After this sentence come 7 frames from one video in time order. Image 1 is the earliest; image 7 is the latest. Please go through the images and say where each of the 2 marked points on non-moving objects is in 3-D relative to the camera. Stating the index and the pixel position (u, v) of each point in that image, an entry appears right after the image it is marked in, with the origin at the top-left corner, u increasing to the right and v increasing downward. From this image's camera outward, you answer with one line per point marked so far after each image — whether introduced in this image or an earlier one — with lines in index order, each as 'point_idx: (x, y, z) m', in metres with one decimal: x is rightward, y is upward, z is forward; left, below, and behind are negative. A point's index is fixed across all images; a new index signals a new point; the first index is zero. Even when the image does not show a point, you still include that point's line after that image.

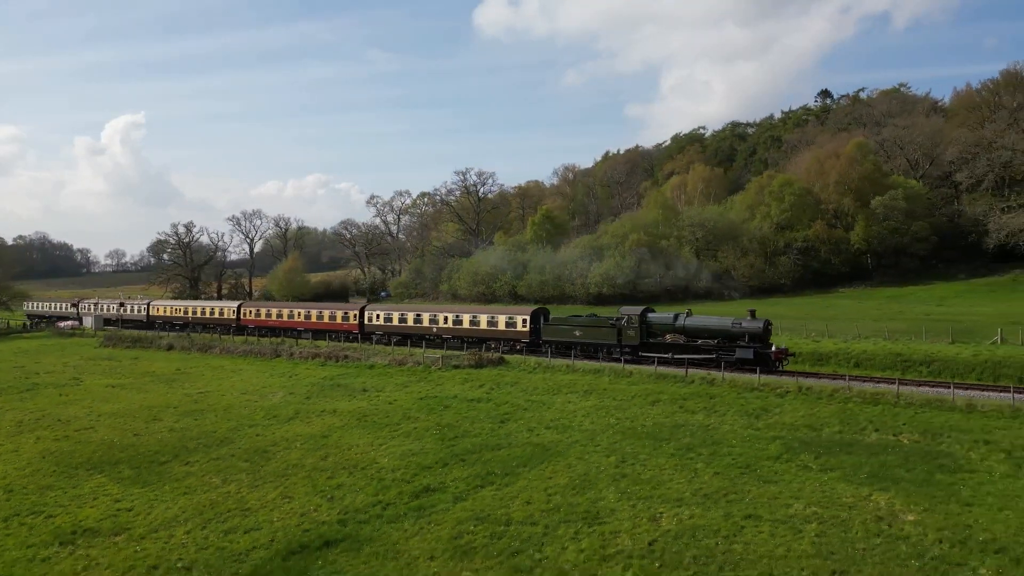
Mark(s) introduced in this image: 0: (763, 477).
0: (+7.0, -5.3, +18.9) m
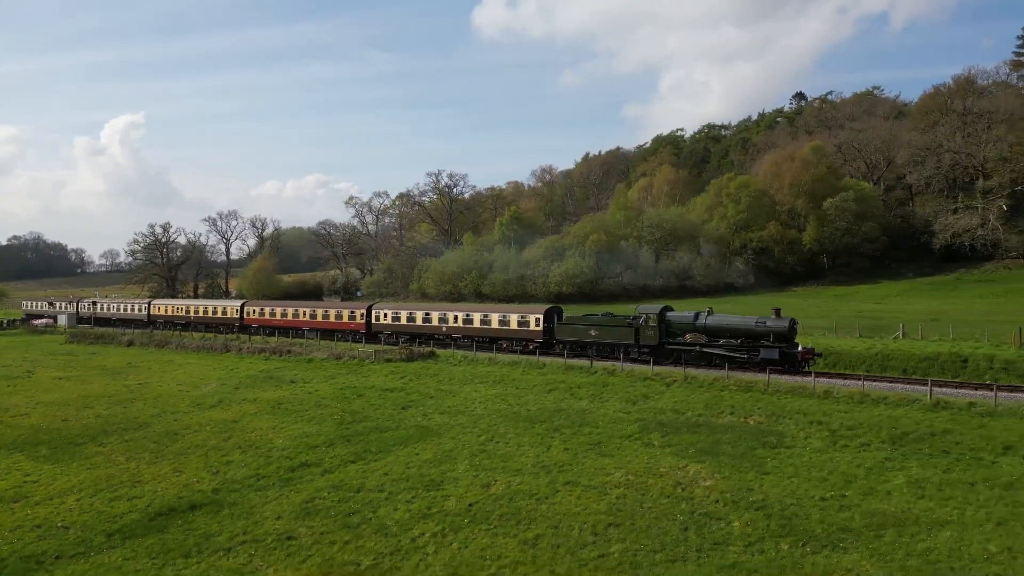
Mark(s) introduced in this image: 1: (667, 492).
0: (+2.9, -5.1, +21.1) m
1: (+4.0, -5.2, +17.5) m
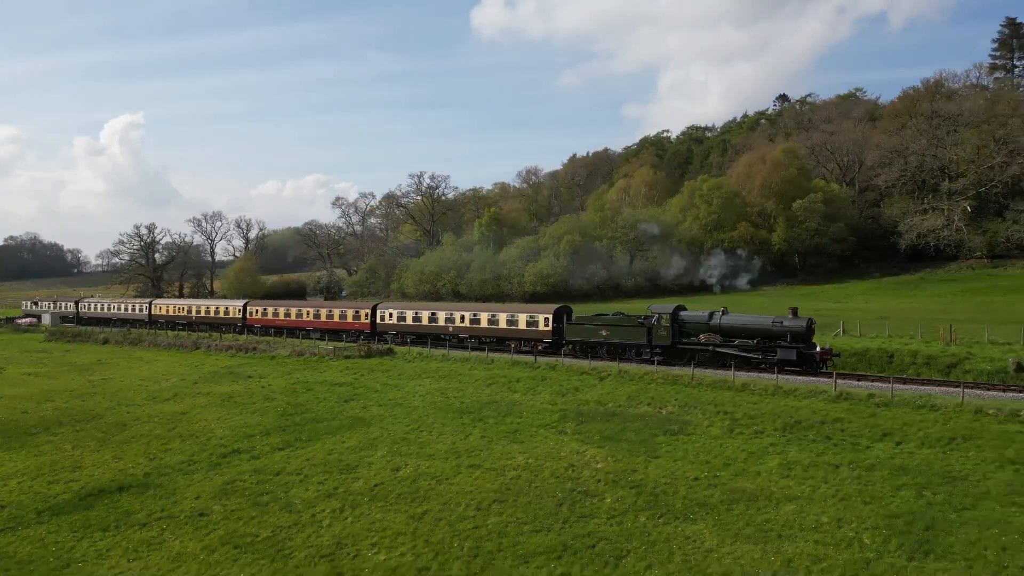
0: (+0.2, -5.0, +22.5) m
1: (+1.3, -5.2, +19.0) m
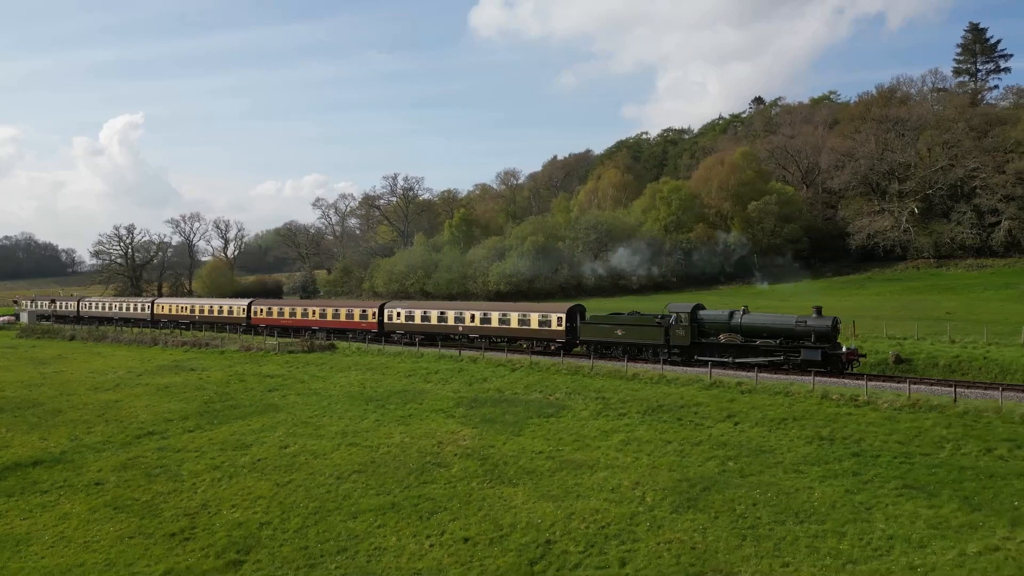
0: (-3.9, -4.9, +24.9) m
1: (-2.8, -5.1, +21.4) m
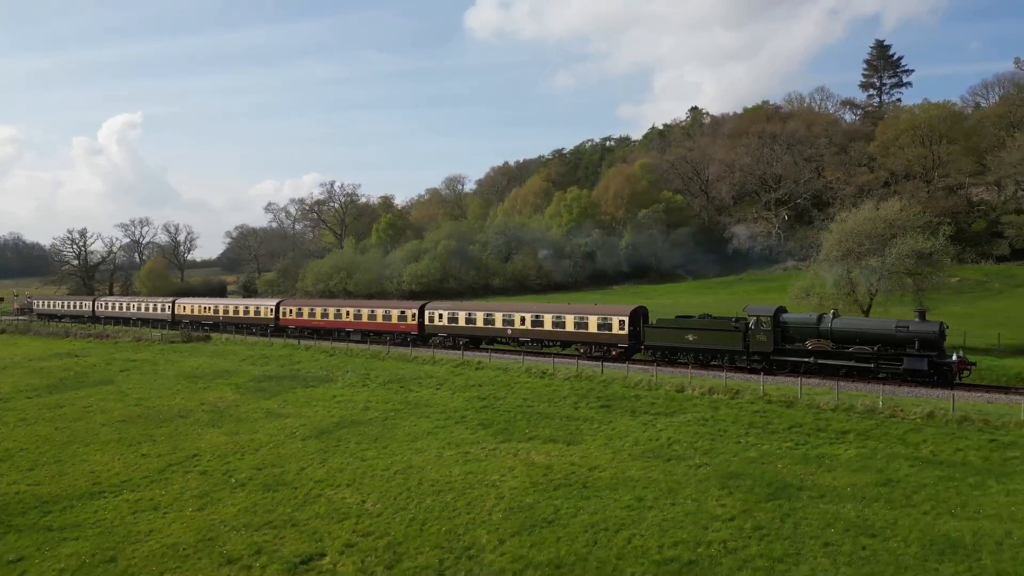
0: (-14.9, -4.9, +32.1) m
1: (-13.7, -5.0, +28.6) m
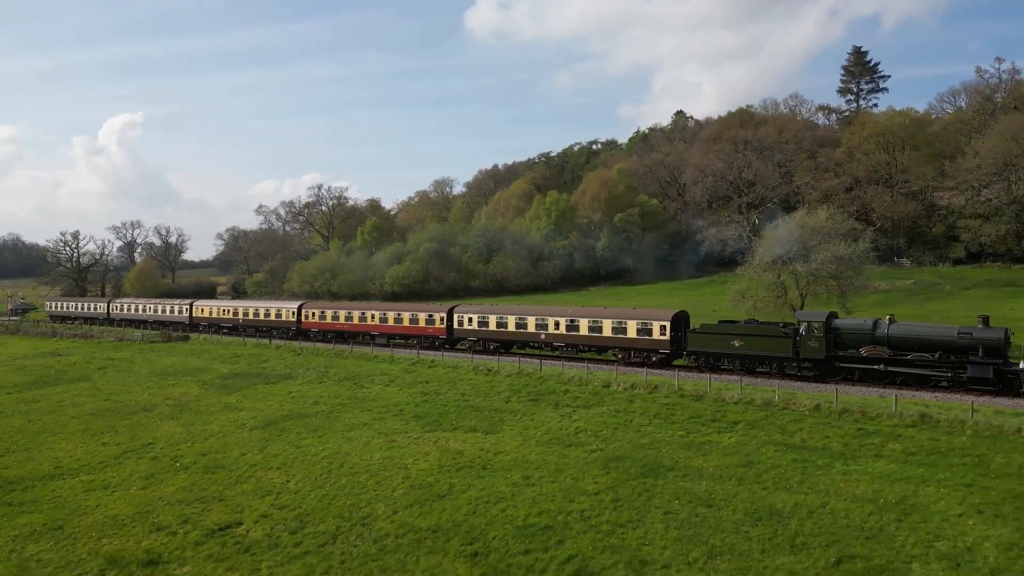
0: (-17.5, -5.0, +34.4) m
1: (-16.4, -5.2, +30.9) m
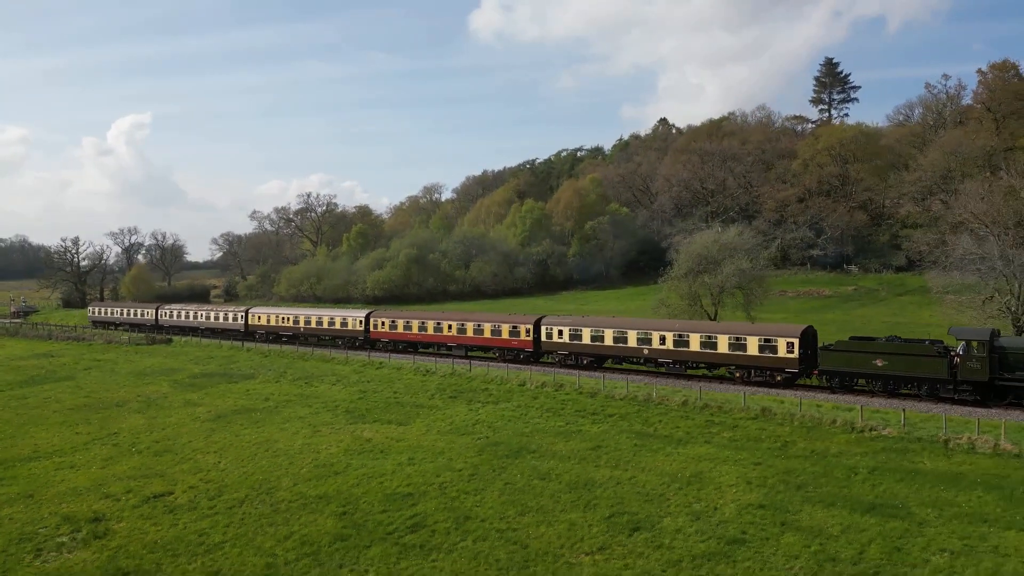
0: (-21.2, -5.6, +38.7) m
1: (-20.0, -5.7, +35.2) m
